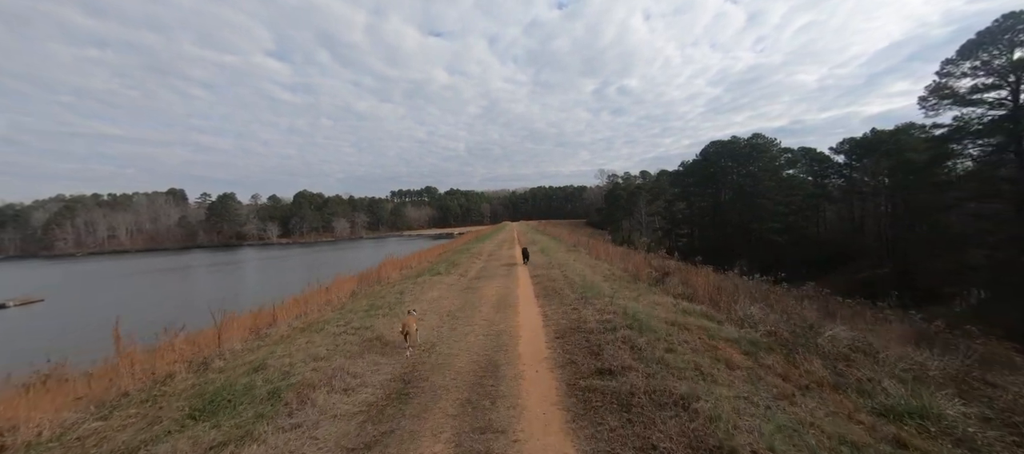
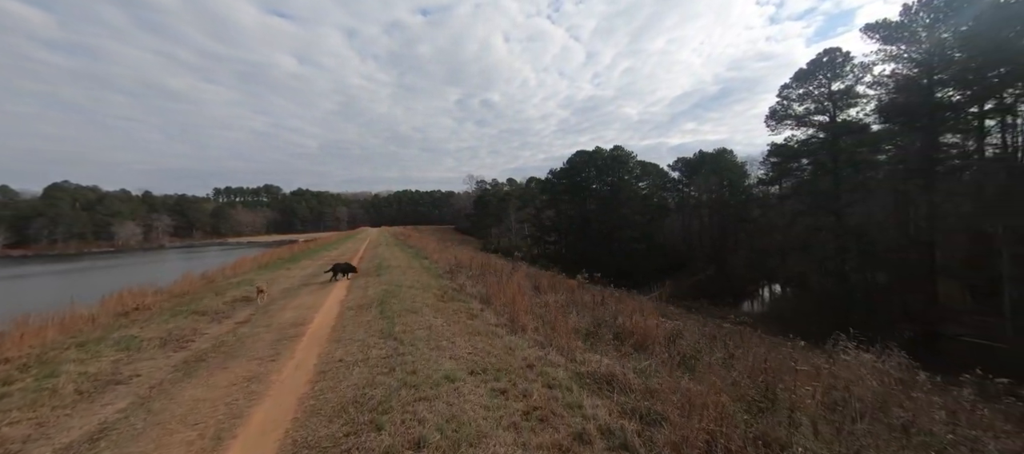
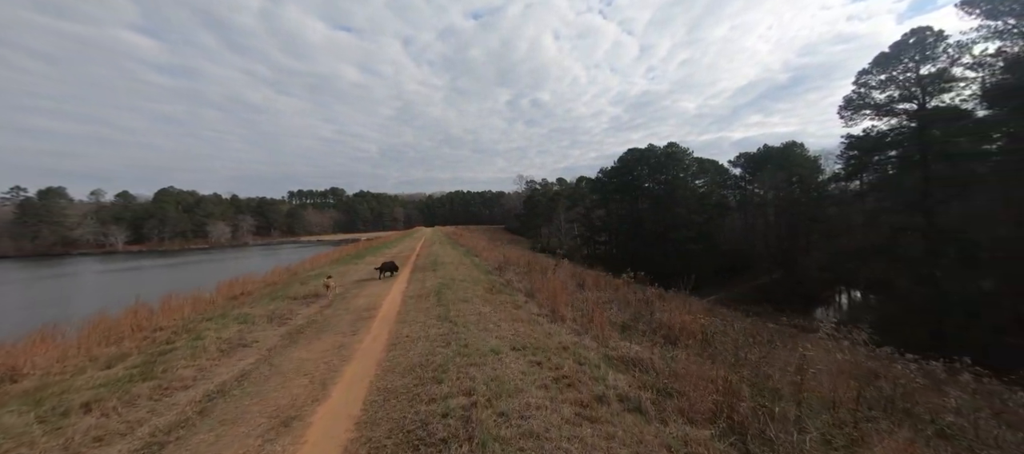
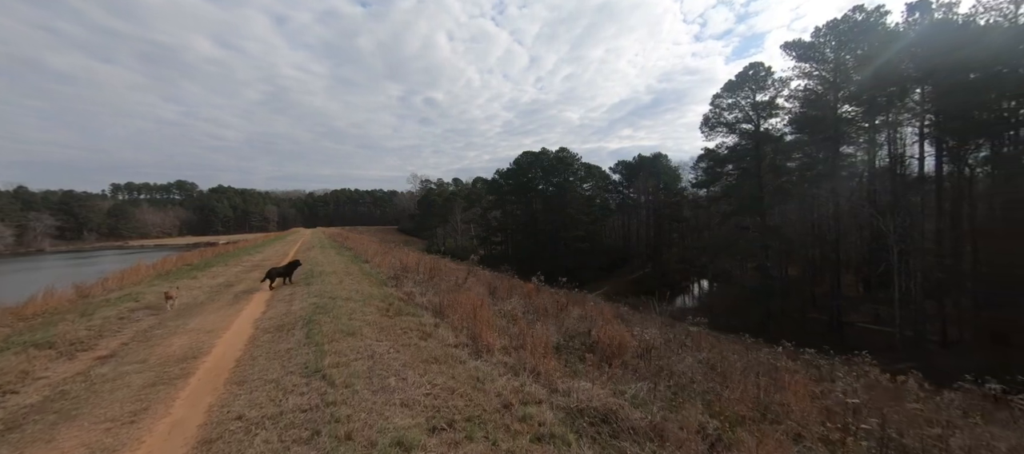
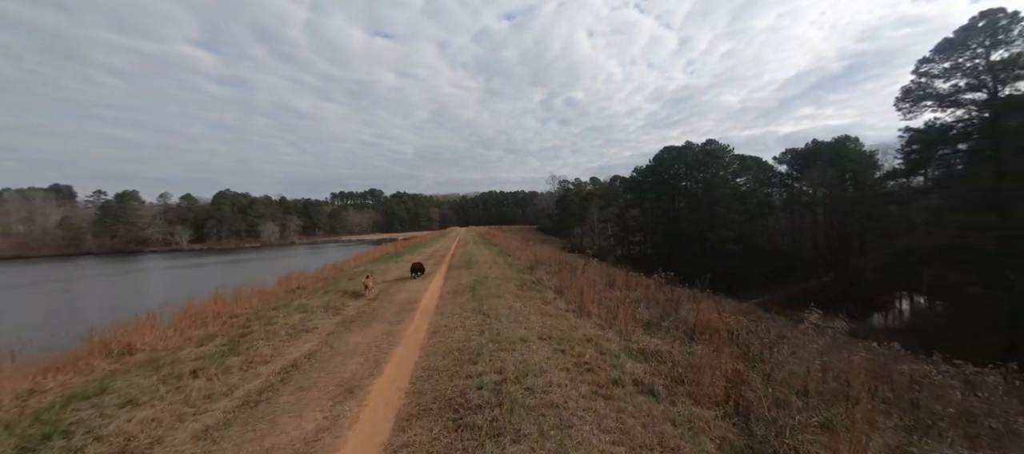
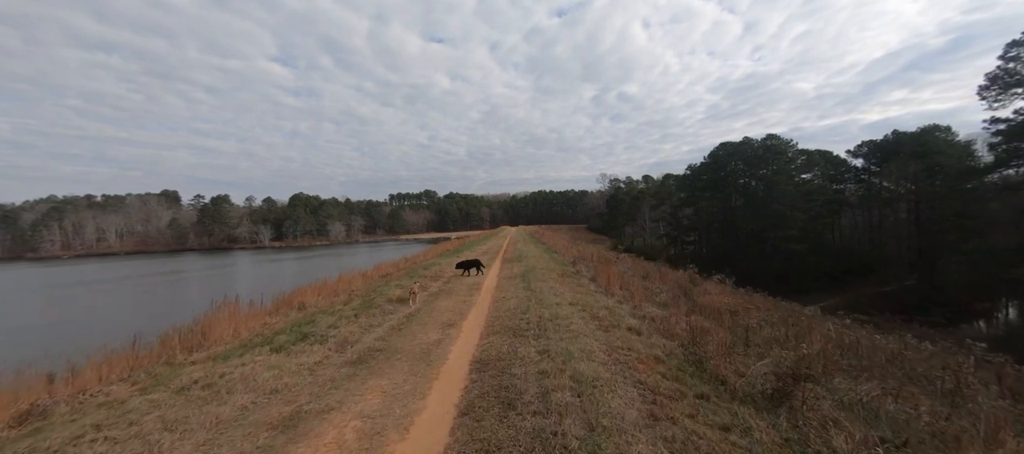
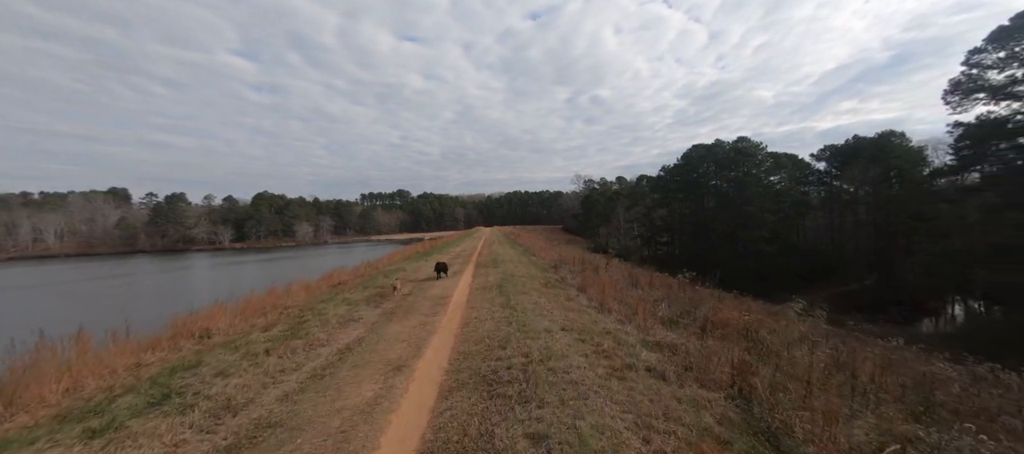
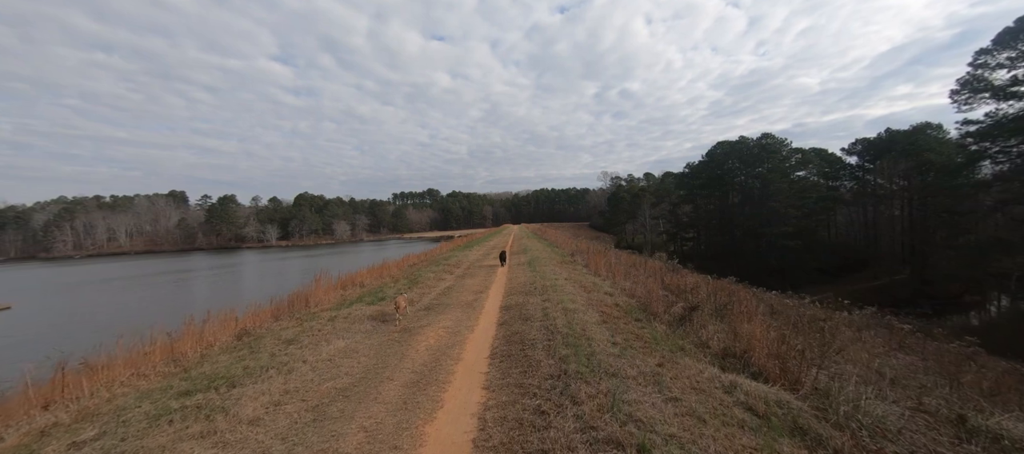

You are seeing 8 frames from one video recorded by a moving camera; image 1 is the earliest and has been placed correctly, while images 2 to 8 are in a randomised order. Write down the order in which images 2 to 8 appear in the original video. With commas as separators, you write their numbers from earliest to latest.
8, 6, 7, 5, 3, 2, 4
